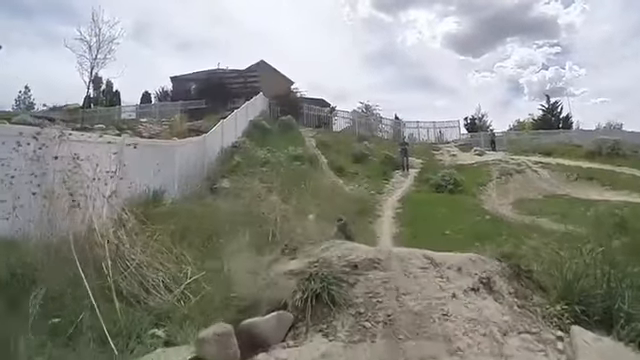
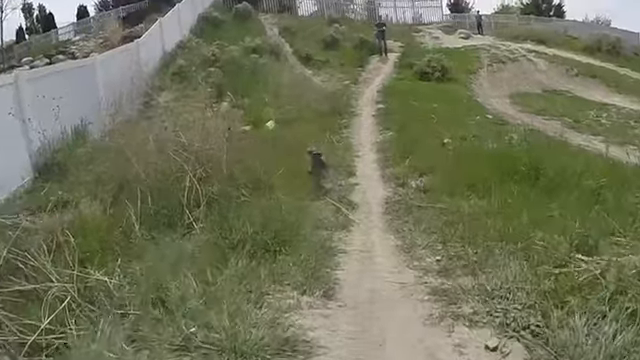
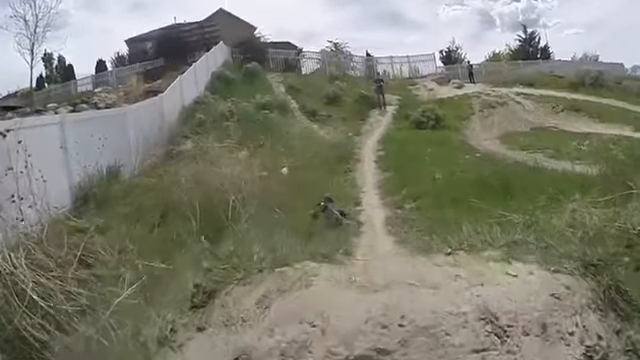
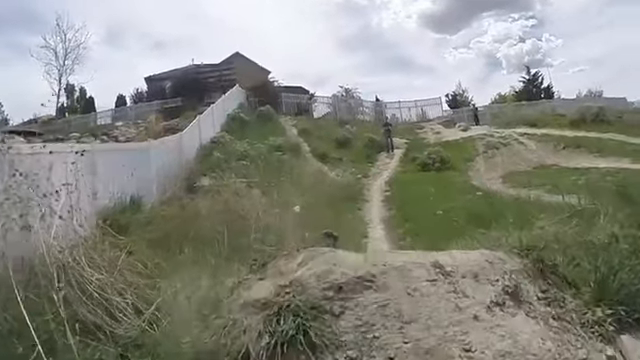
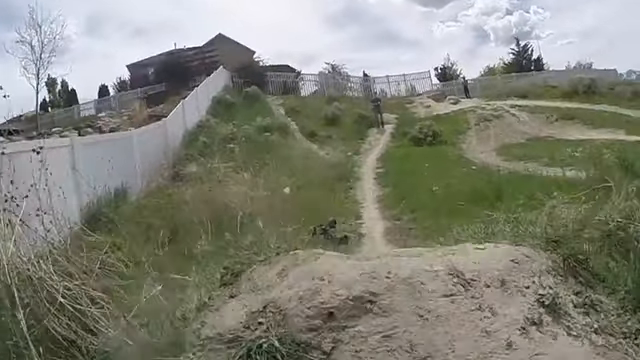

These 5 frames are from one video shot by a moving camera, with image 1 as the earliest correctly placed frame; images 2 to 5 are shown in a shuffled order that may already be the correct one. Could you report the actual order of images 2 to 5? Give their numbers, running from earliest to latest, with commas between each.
4, 5, 3, 2
